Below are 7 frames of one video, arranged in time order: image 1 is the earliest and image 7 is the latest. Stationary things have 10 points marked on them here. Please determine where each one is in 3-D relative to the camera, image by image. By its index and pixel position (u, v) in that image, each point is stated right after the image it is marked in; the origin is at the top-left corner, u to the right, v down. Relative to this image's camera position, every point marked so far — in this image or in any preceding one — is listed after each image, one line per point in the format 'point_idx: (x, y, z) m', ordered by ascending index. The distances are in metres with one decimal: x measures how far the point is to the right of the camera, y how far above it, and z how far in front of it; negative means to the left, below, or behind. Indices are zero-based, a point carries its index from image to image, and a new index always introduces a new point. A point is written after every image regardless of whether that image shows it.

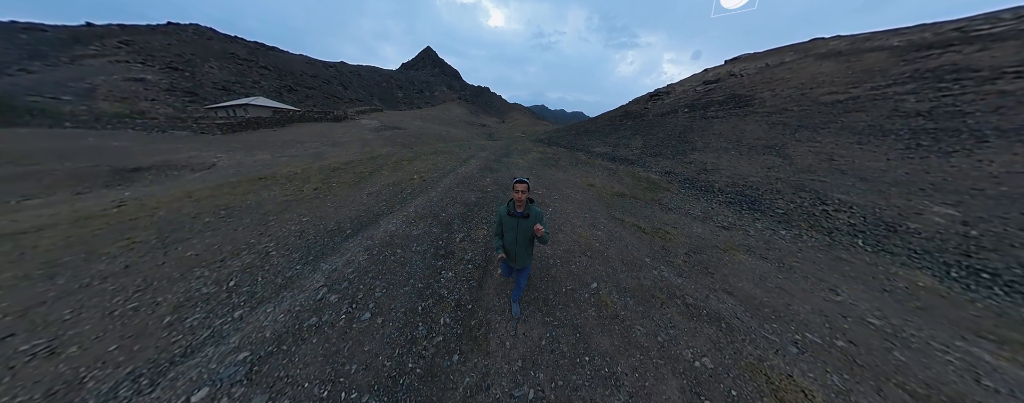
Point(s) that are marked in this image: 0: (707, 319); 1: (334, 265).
0: (+3.8, -2.2, +3.9) m
1: (-4.2, -1.5, +4.9) m
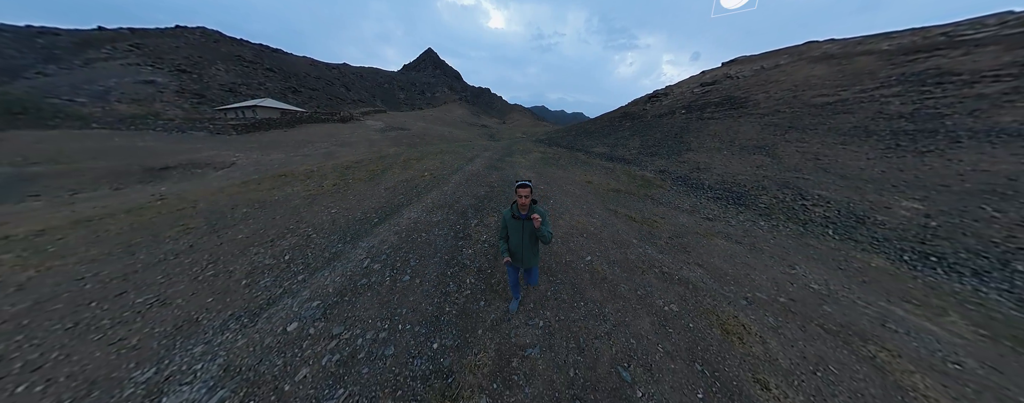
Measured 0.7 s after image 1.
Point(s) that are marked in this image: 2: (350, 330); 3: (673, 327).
0: (+4.0, -1.8, +4.8) m
1: (-3.9, -1.2, +5.8) m
2: (-2.7, -2.1, +3.6) m
3: (+2.9, -2.2, +3.7) m
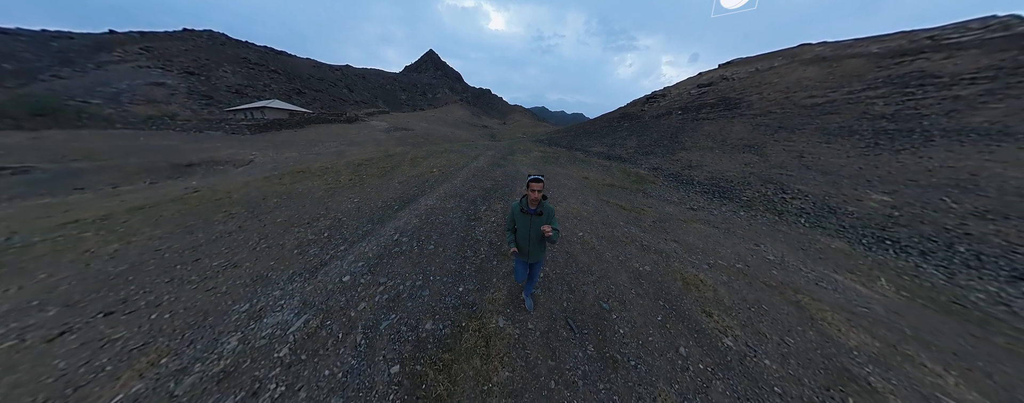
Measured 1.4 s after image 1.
0: (+4.1, -1.4, +5.8) m
1: (-3.8, -0.7, +6.7) m
2: (-2.6, -1.7, +4.5) m
3: (+3.1, -1.7, +4.7) m
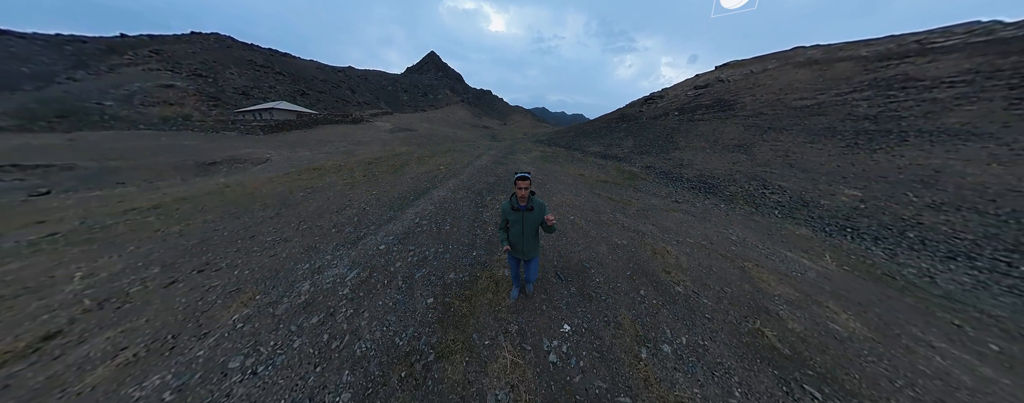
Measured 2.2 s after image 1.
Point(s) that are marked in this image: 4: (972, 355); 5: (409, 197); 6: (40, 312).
0: (+4.2, -1.0, +6.9) m
1: (-3.7, -0.3, +7.8) m
2: (-2.5, -1.3, +5.6) m
3: (+3.1, -1.3, +5.8) m
4: (+9.0, -3.0, +4.0) m
5: (-4.8, +0.2, +9.4) m
6: (-9.2, -2.1, +4.0) m
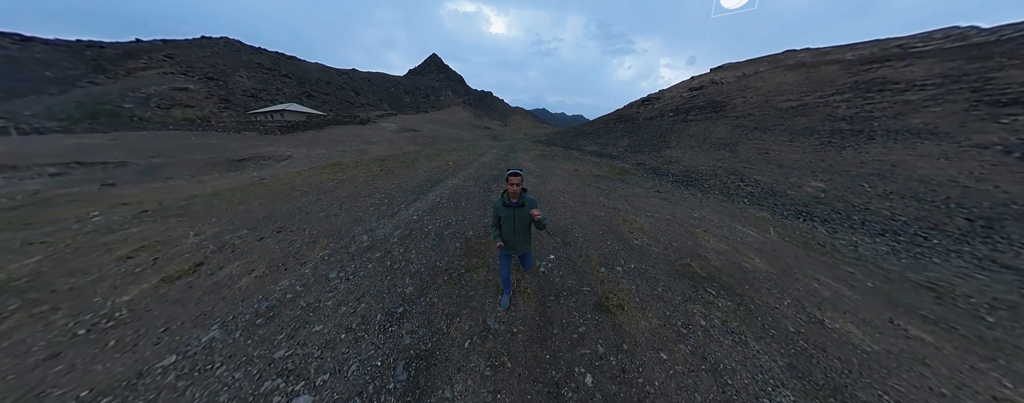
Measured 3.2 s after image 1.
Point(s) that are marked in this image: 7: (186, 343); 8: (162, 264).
0: (+4.3, -0.3, +8.4) m
1: (-3.7, +0.4, +9.4) m
2: (-2.5, -0.6, +7.2) m
3: (+3.2, -0.6, +7.3) m
4: (+9.1, -2.3, +5.6) m
5: (-4.7, +0.9, +11.0) m
6: (-9.1, -1.4, +5.6) m
7: (-5.3, -2.3, +3.4) m
8: (-9.0, -1.6, +5.2) m
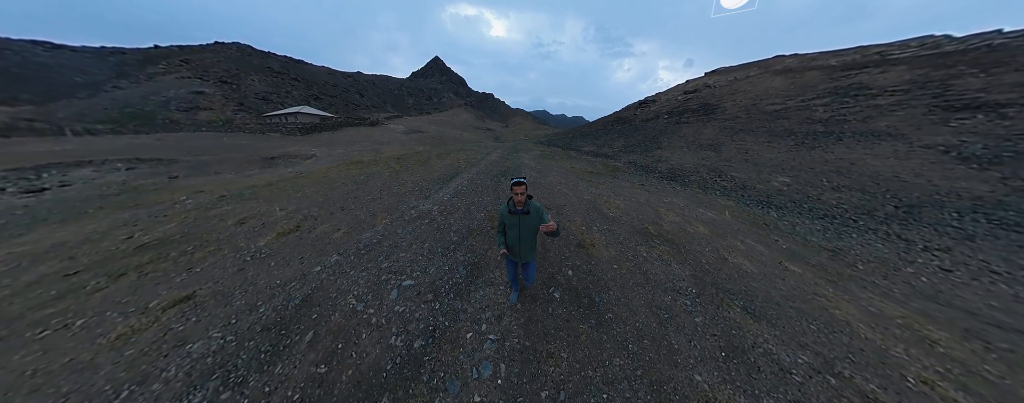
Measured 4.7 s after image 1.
0: (+4.6, +0.3, +10.5) m
1: (-3.4, +1.0, +11.4) m
2: (-2.2, +0.1, +9.2) m
3: (+3.5, +0.1, +9.3) m
4: (+9.4, -1.6, +7.6) m
5: (-4.4, +1.6, +13.0) m
6: (-8.8, -0.7, +7.6) m
7: (-5.0, -1.6, +5.4) m
8: (-8.7, -0.9, +7.2) m
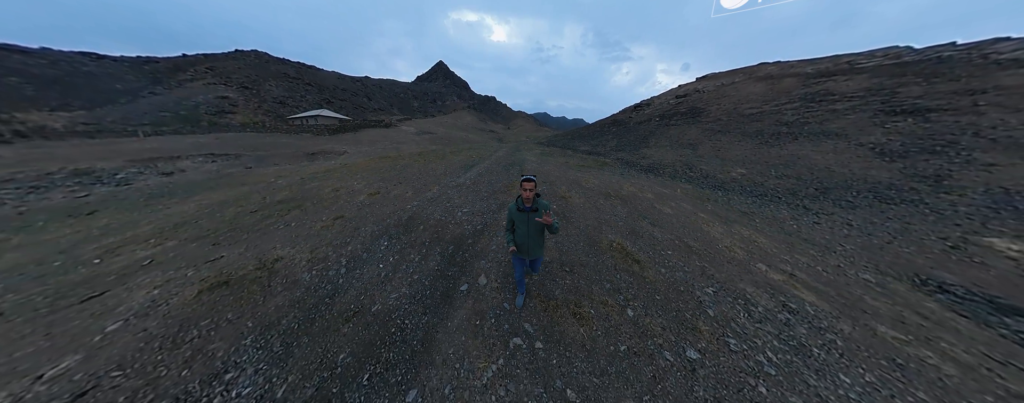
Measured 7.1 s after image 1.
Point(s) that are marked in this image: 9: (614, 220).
0: (+5.0, +1.7, +13.9) m
1: (-2.9, +2.4, +14.9) m
2: (-1.8, +1.5, +12.7) m
3: (+3.9, +1.4, +12.8) m
4: (+9.8, -0.3, +11.0) m
5: (-4.0, +2.9, +16.5) m
6: (-8.4, +0.7, +11.0) m
7: (-4.6, -0.1, +8.9) m
8: (-8.2, +0.6, +10.7) m
9: (+3.9, -0.7, +7.6) m
